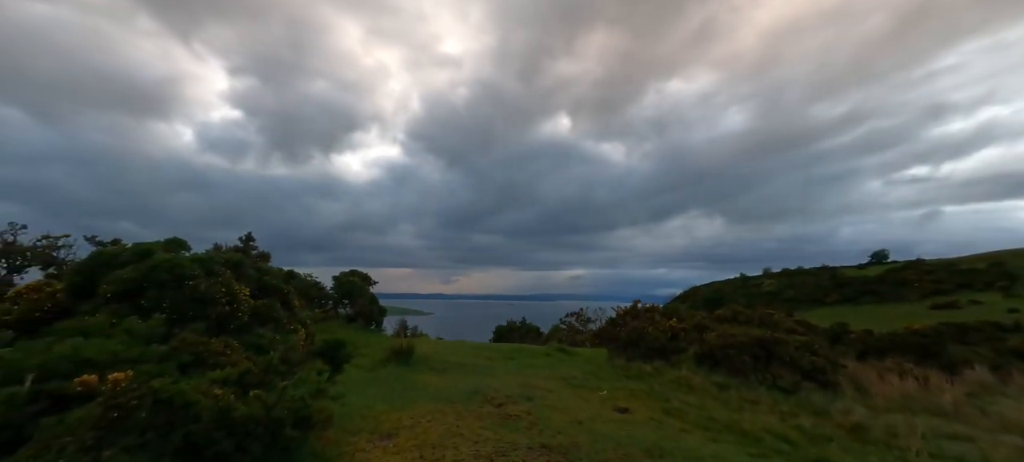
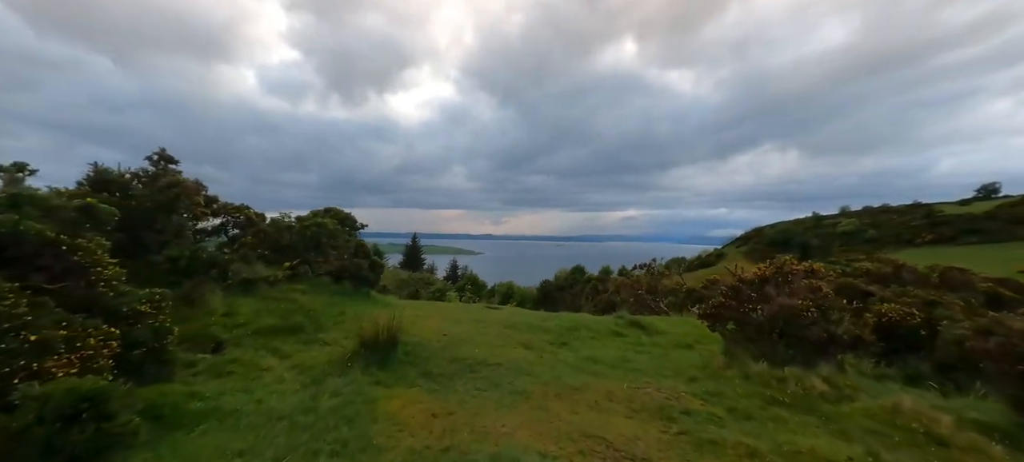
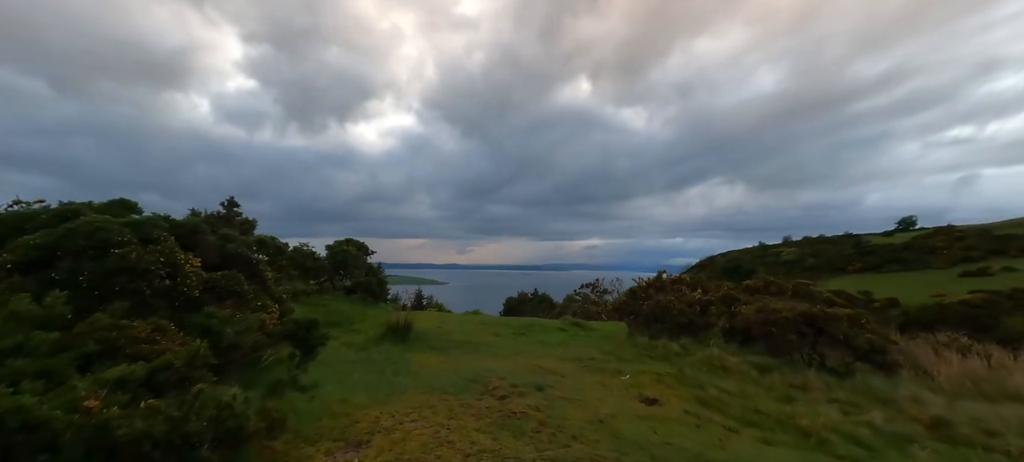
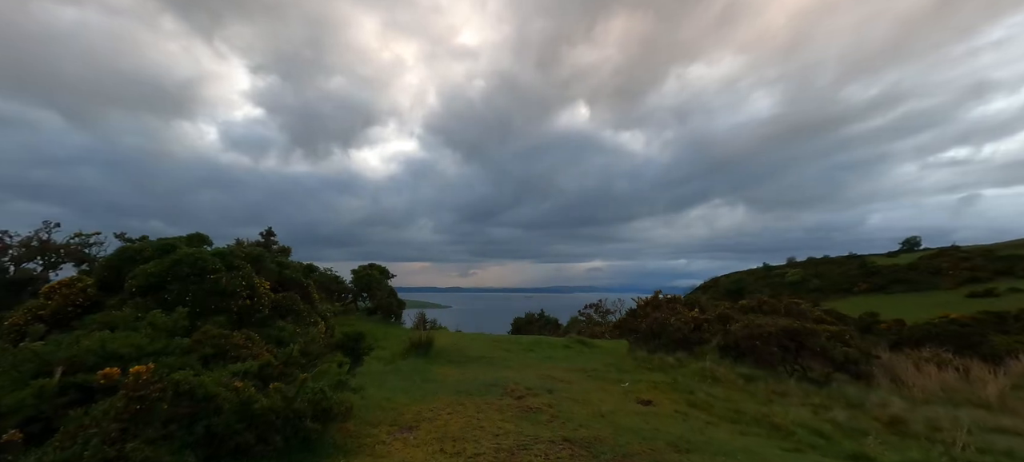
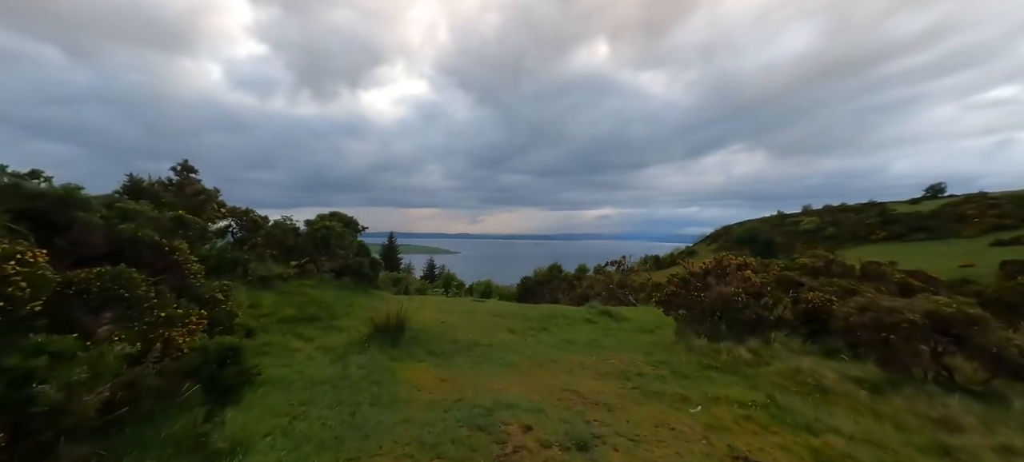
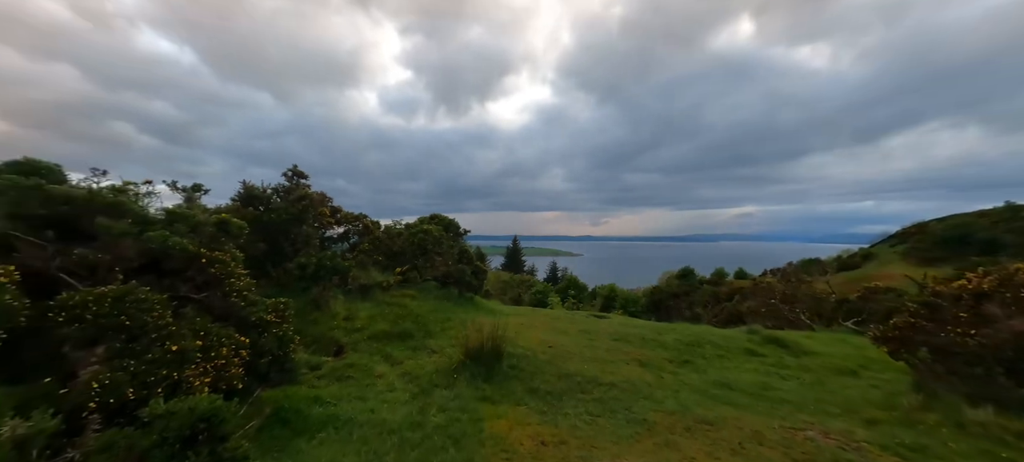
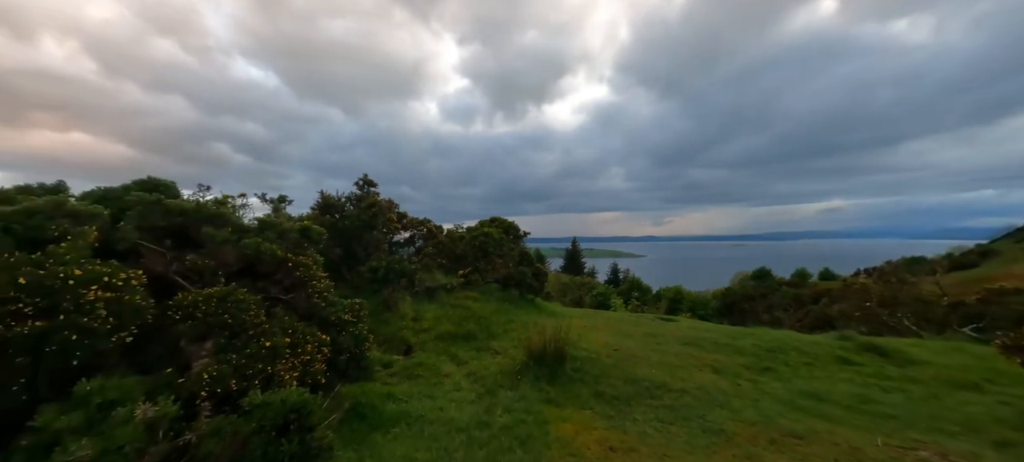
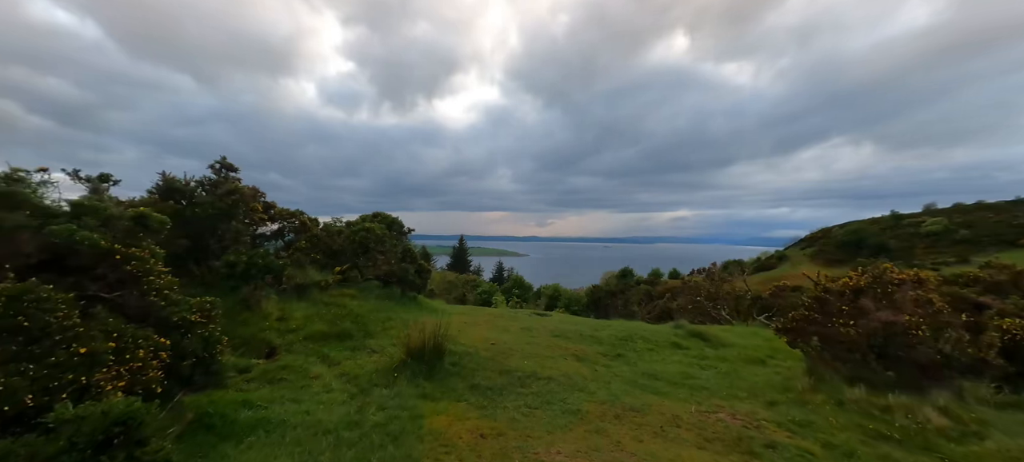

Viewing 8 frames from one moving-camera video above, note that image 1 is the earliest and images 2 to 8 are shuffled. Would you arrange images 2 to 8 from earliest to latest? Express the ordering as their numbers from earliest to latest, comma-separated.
4, 3, 5, 2, 8, 6, 7
